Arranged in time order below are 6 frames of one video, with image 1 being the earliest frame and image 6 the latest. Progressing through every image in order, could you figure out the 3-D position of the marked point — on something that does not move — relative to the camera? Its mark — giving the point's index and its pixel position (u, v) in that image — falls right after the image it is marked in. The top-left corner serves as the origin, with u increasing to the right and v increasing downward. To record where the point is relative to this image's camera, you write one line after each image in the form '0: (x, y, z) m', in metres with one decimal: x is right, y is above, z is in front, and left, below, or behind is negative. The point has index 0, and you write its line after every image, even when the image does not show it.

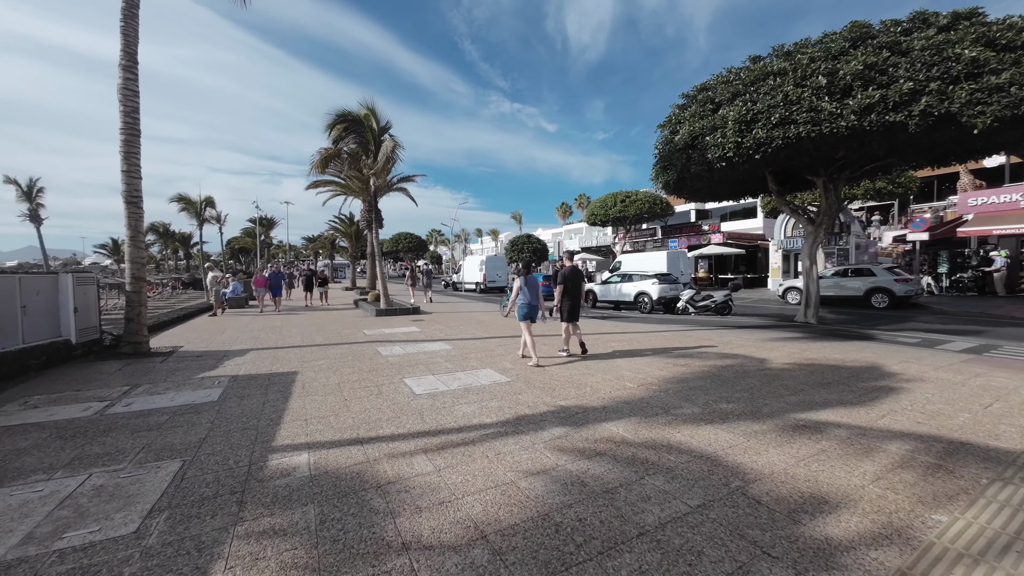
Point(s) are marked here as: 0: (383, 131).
0: (-5.1, +6.2, +15.5) m
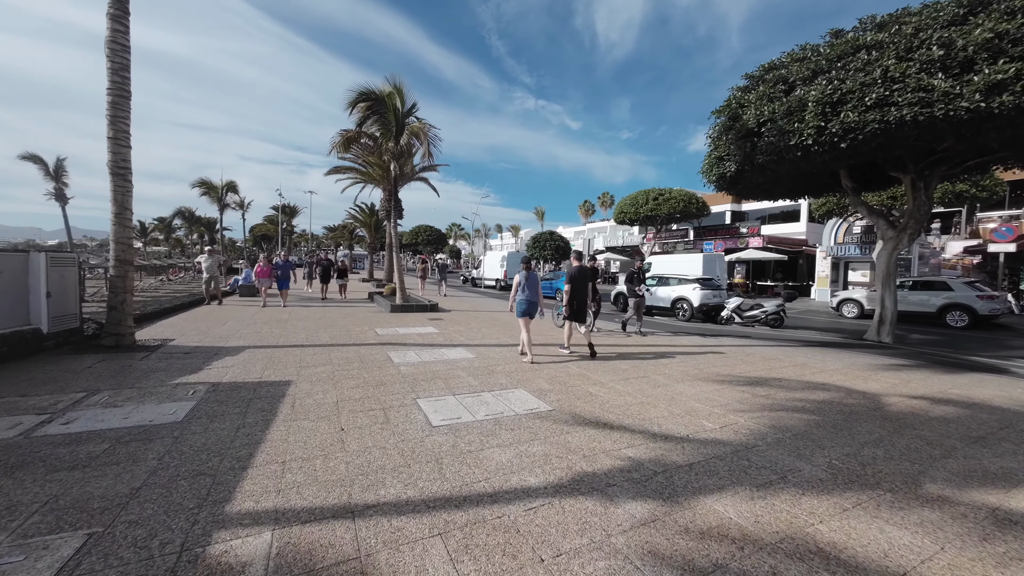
0: (-3.8, +6.4, +14.4) m
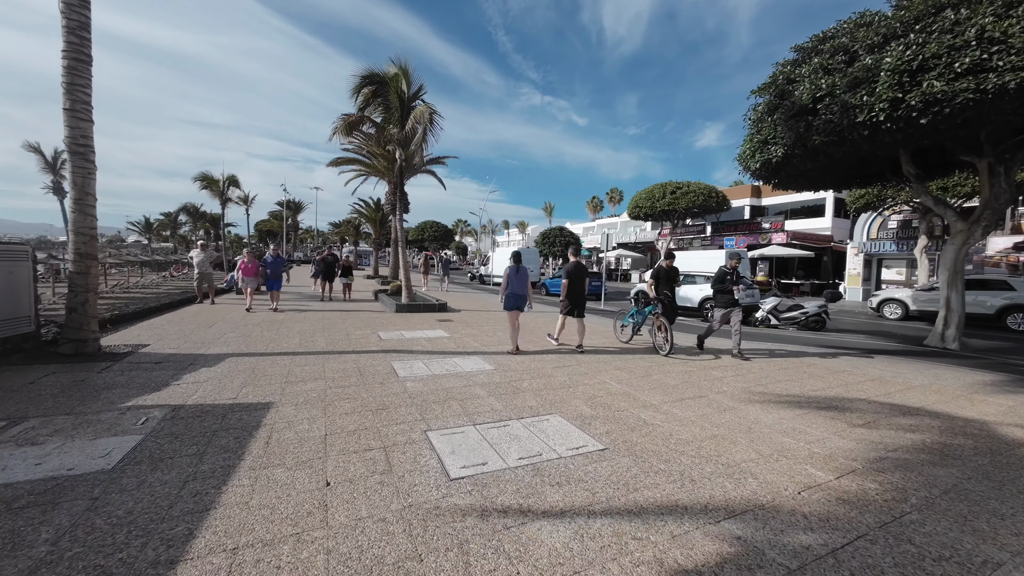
0: (-3.3, +6.5, +13.2) m
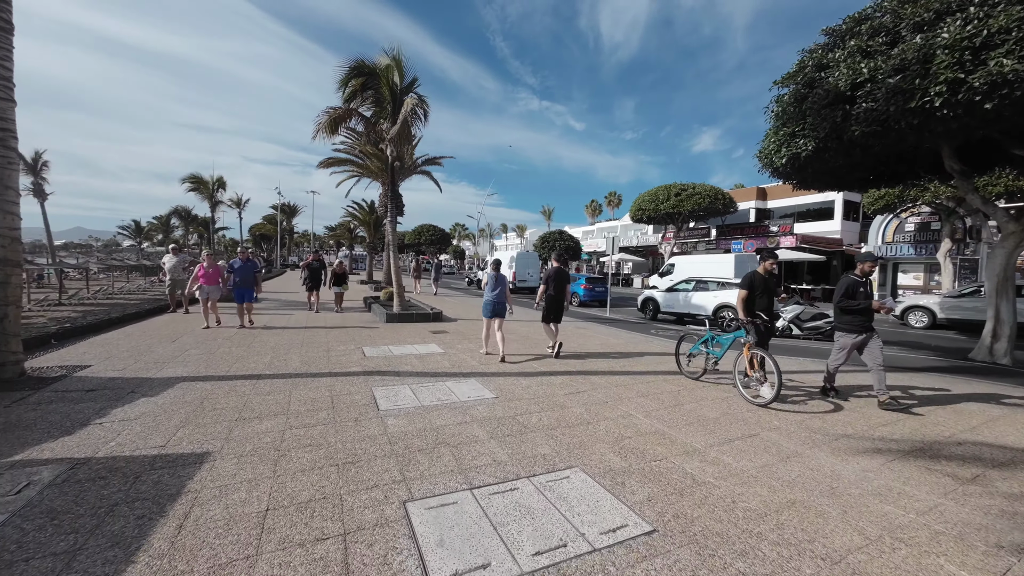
0: (-3.3, +6.3, +12.3) m
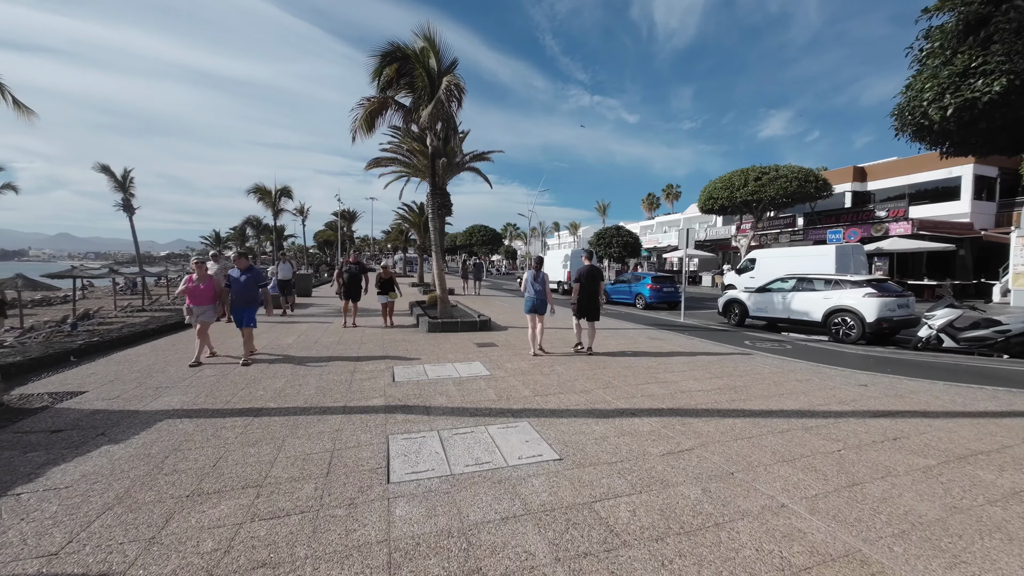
0: (-1.8, +6.1, +11.0) m
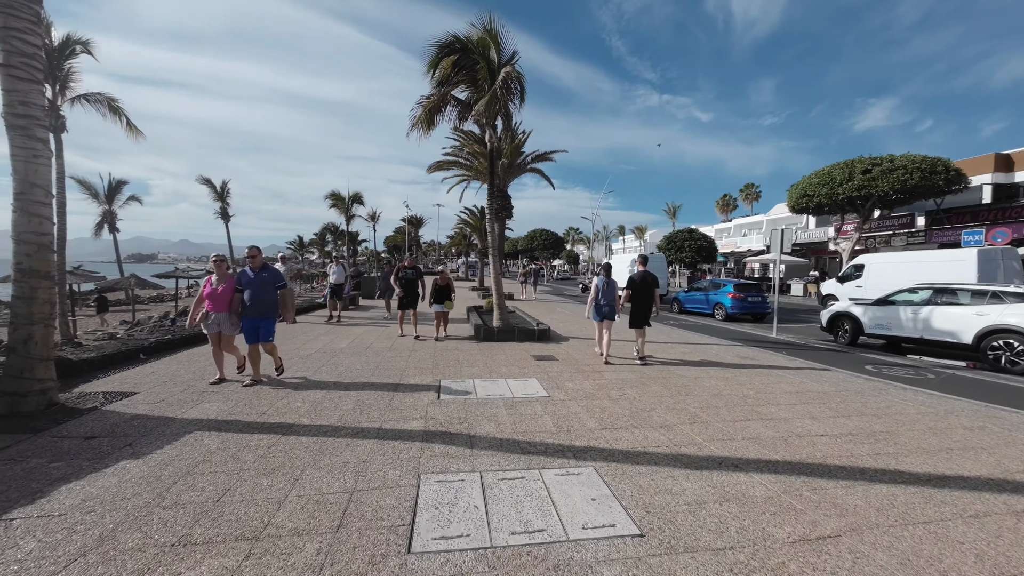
0: (-0.1, +6.0, +10.4) m
